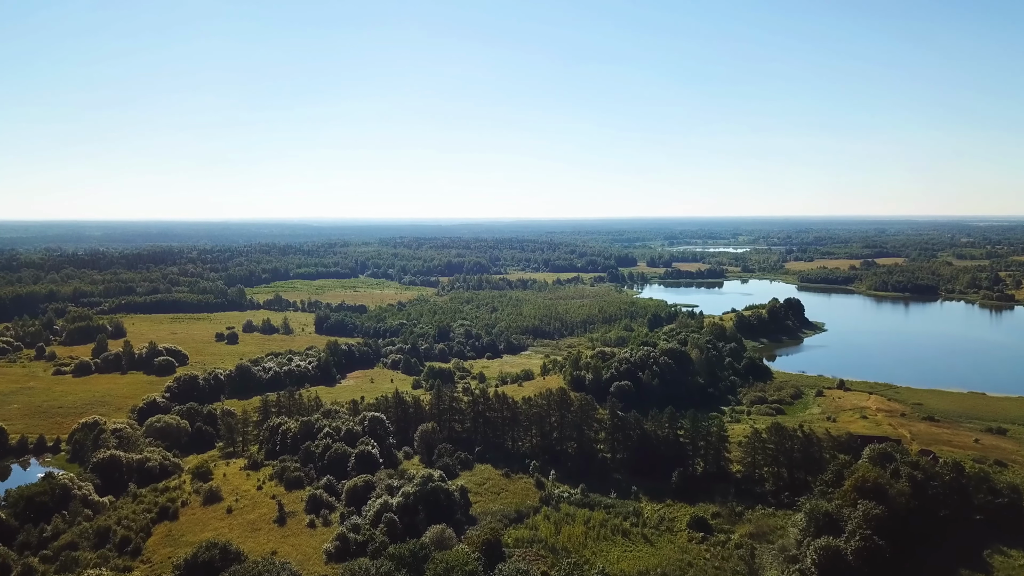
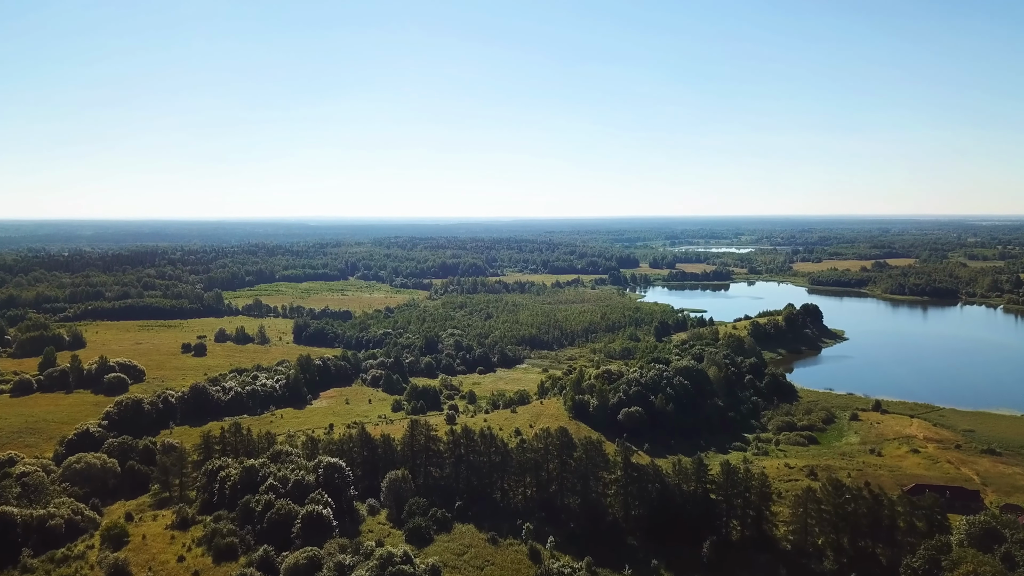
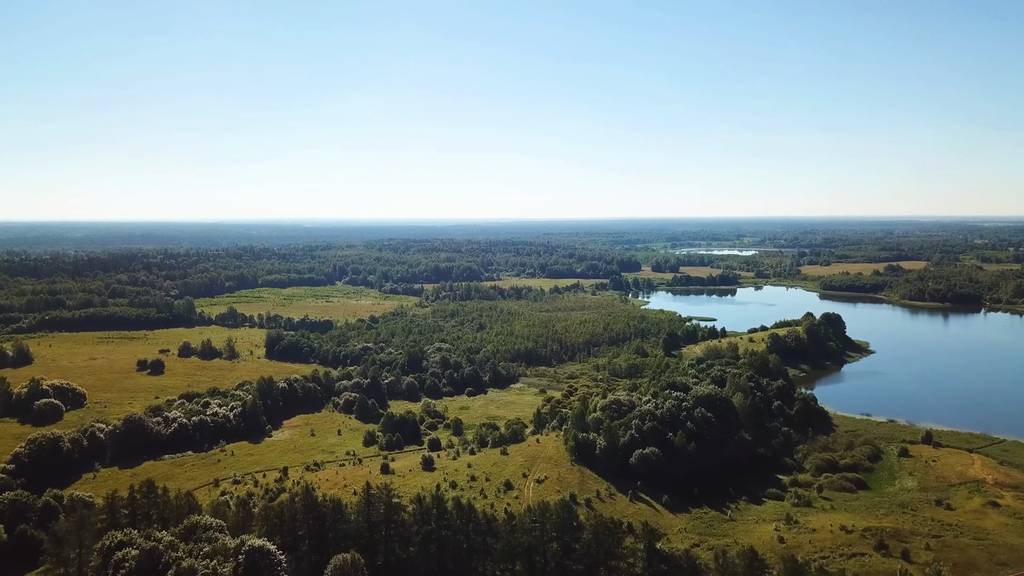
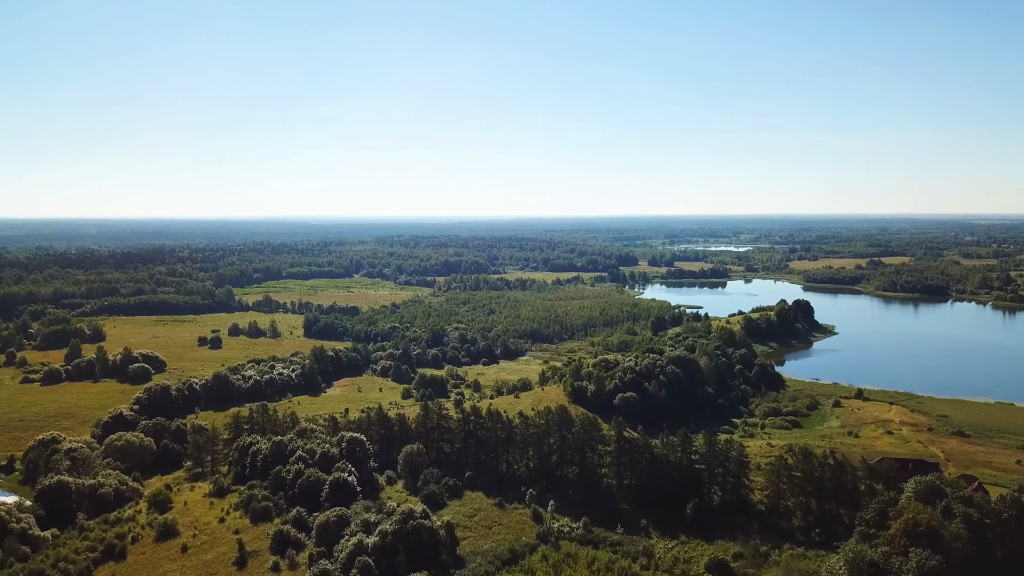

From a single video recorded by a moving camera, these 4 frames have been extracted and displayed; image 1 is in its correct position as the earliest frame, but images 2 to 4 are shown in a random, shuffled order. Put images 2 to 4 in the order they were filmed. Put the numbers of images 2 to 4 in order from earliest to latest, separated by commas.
4, 2, 3
